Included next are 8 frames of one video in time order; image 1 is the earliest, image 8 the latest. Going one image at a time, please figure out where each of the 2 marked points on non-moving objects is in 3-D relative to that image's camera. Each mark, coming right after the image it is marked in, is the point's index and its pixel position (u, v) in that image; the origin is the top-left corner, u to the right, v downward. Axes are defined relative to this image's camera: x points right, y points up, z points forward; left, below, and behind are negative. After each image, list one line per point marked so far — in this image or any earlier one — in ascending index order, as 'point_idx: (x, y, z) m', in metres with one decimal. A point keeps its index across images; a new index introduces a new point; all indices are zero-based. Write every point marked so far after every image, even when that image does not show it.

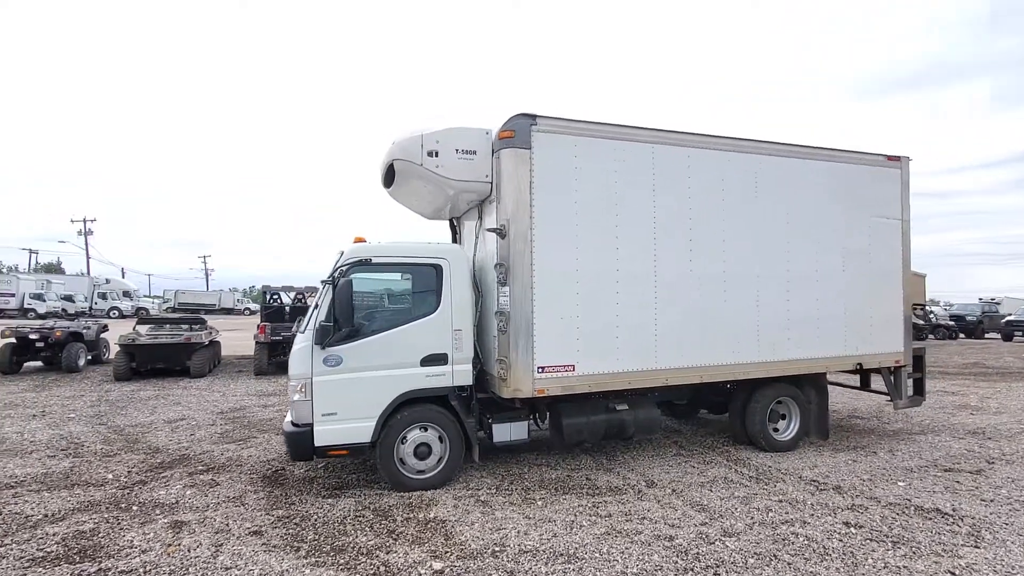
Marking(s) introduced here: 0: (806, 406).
0: (+3.7, -1.5, +6.5) m
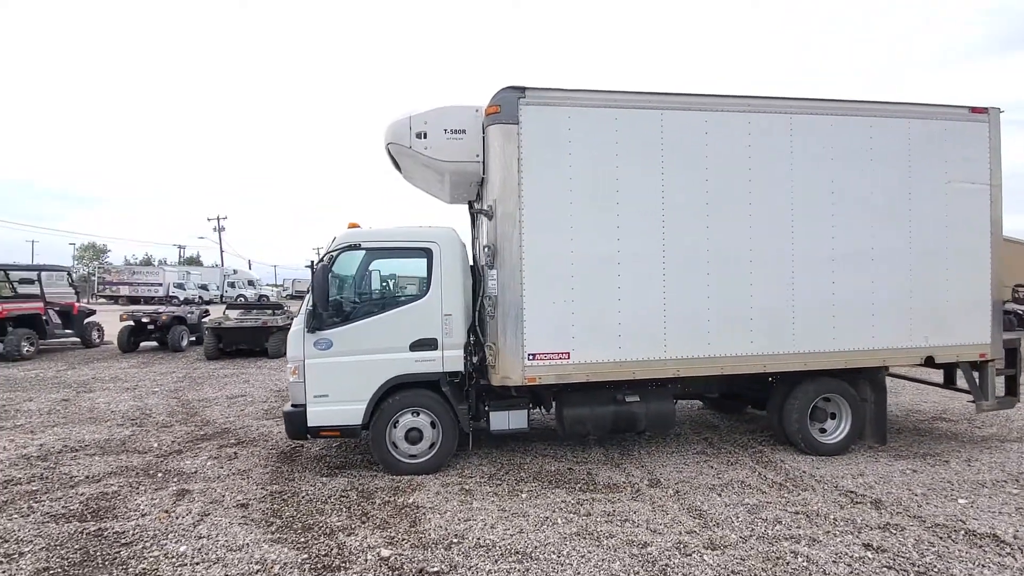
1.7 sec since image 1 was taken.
0: (+3.8, -1.3, +5.6) m
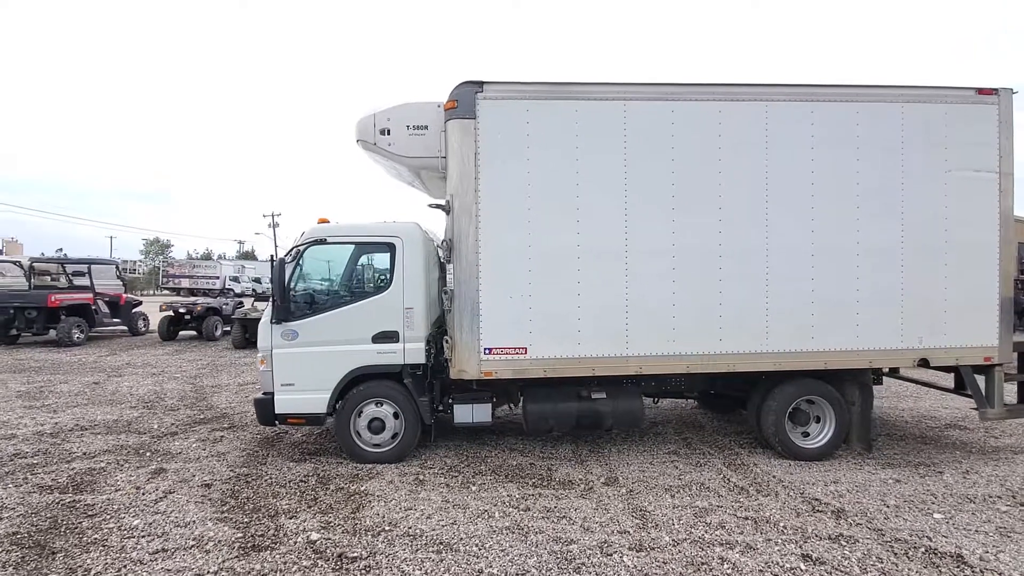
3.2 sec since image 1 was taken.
0: (+3.4, -1.2, +5.3) m
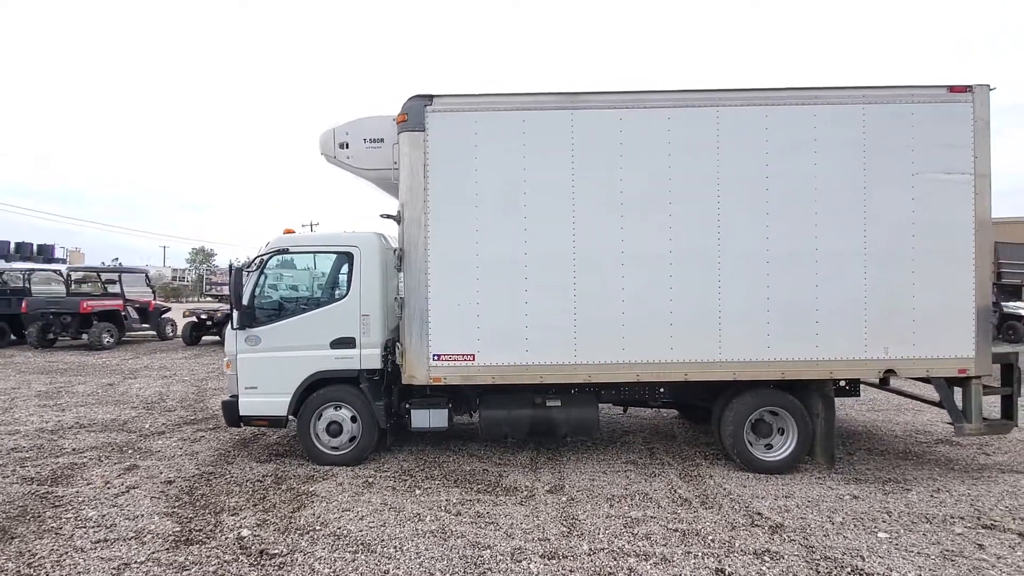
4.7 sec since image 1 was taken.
0: (+2.9, -1.3, +5.1) m
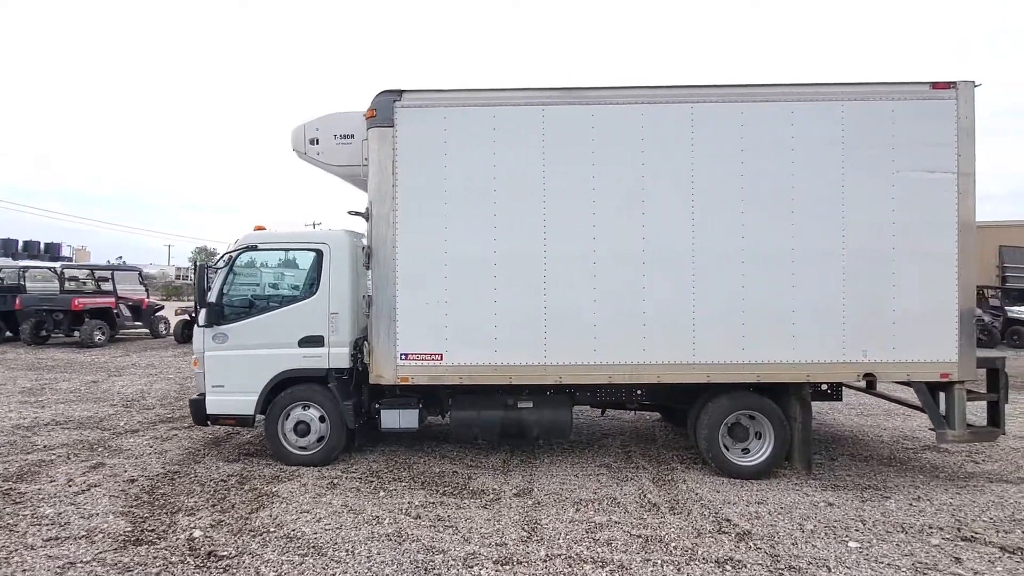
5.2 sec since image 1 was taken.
0: (+2.6, -1.3, +5.0) m
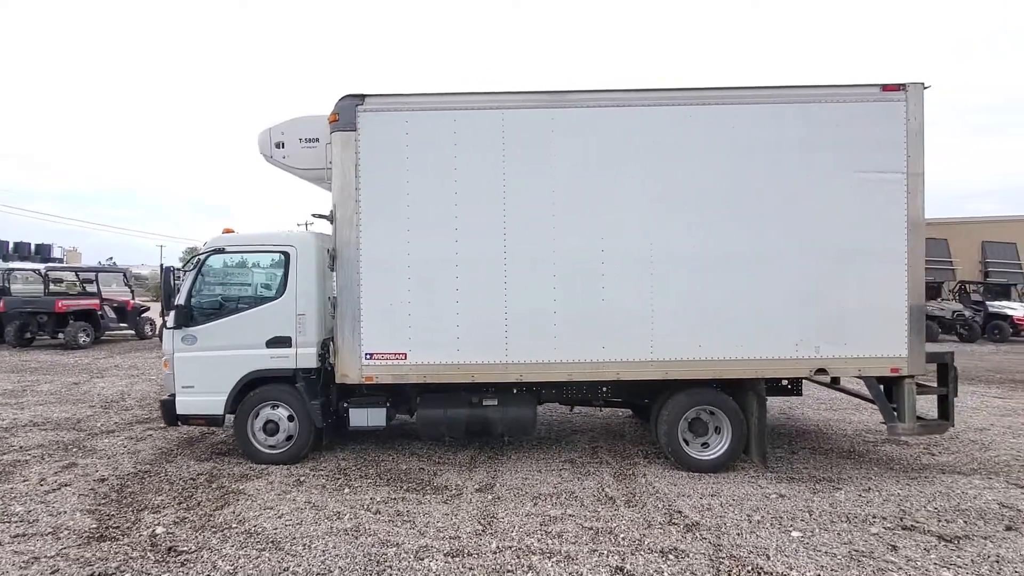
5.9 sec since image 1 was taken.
0: (+2.3, -1.3, +5.1) m
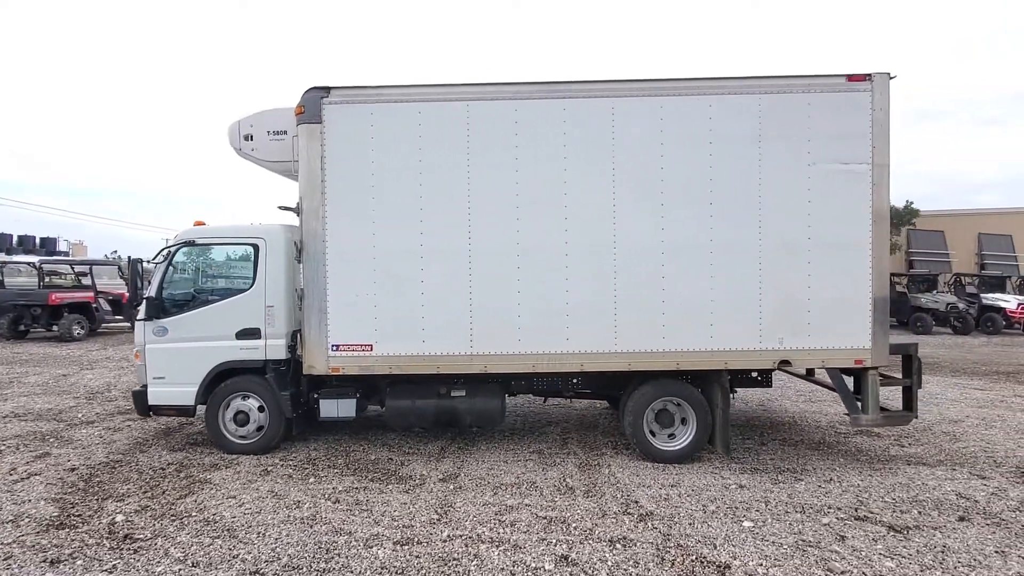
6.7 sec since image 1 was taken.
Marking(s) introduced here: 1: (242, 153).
0: (+1.9, -1.2, +5.1) m
1: (-2.8, +1.4, +5.4) m
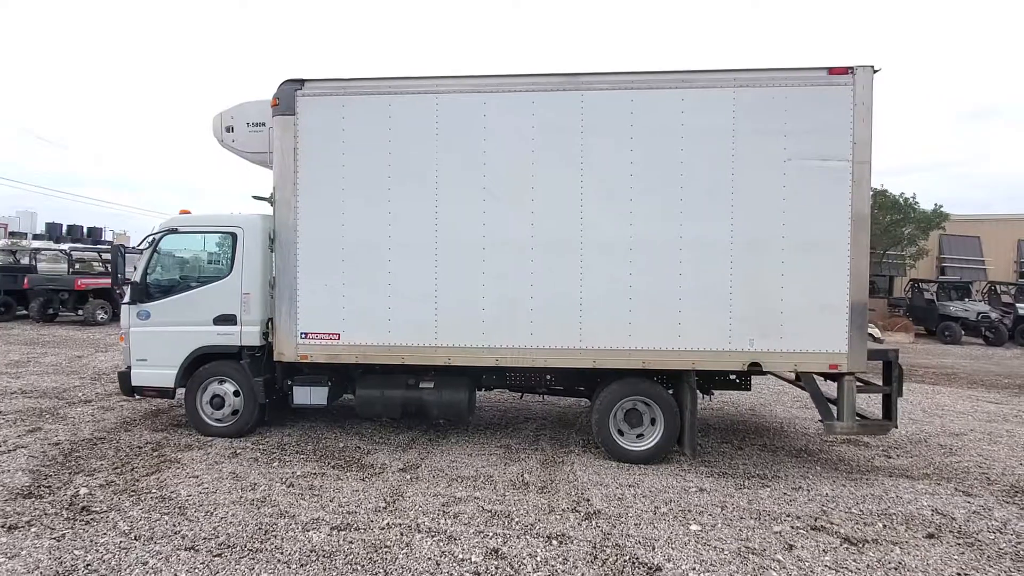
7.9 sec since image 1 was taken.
0: (+1.6, -1.2, +5.0) m
1: (-3.1, +1.6, +5.6) m
